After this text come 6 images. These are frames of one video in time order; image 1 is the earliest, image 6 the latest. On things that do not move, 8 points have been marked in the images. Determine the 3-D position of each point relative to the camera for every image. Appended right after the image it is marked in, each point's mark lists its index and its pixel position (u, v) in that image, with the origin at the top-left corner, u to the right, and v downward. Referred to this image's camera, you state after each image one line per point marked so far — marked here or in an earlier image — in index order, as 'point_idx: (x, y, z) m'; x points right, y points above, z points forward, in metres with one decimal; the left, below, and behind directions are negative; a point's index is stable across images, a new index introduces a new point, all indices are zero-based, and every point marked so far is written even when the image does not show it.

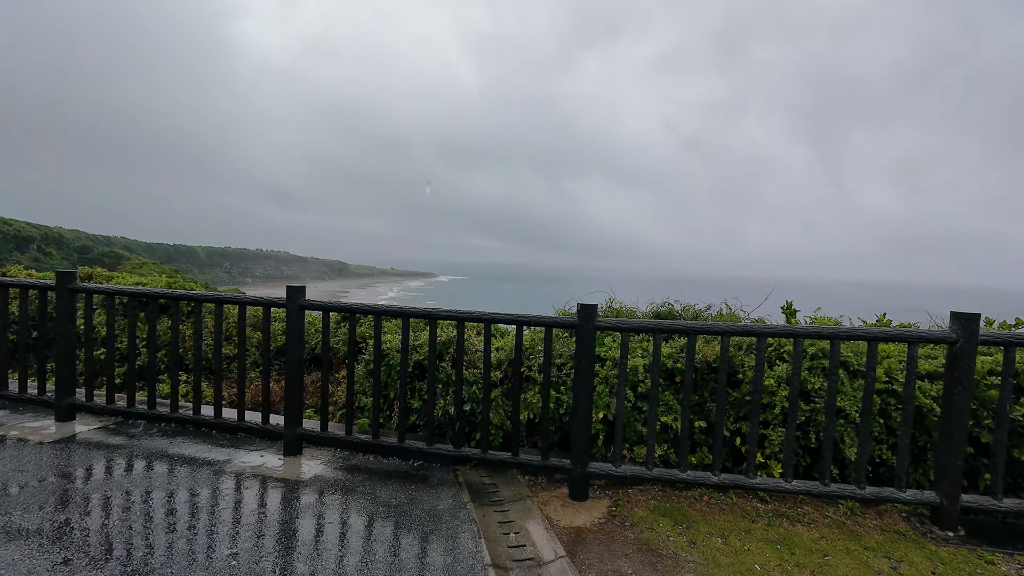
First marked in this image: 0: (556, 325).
0: (+0.4, -0.3, +4.2) m
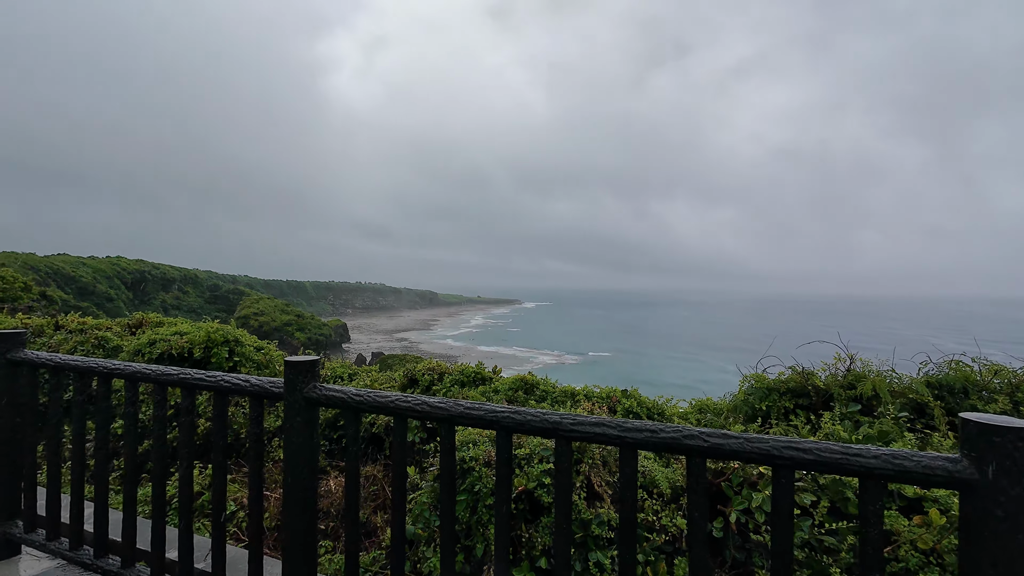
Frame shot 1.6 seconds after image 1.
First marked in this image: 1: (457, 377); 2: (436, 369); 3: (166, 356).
0: (+1.3, -0.6, +1.6) m
1: (-0.6, -1.1, +5.4) m
2: (-0.9, -1.0, +5.4) m
3: (-4.5, -0.9, +6.3) m
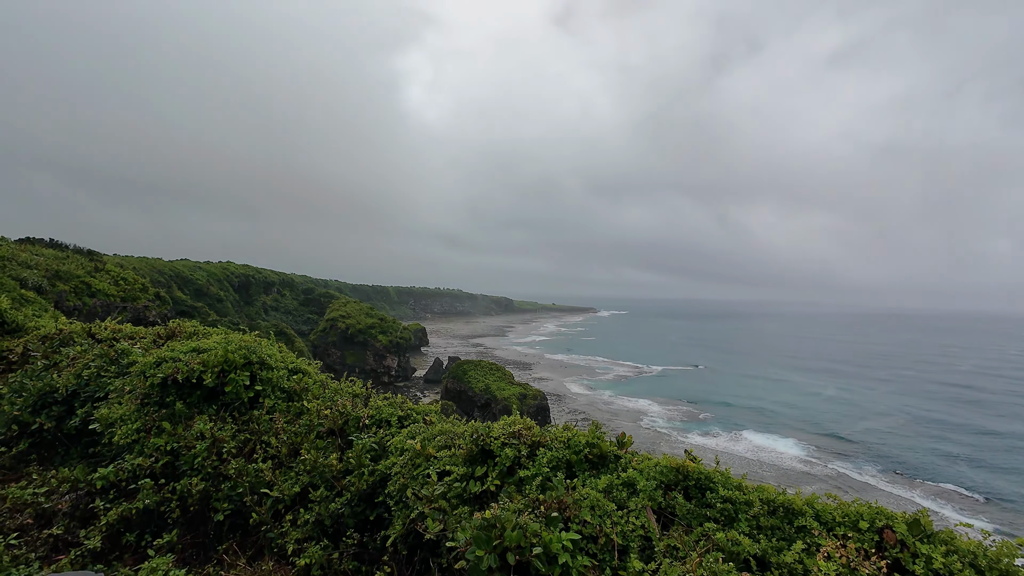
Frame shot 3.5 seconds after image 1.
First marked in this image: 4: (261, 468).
0: (+1.6, -0.7, -0.7) m
1: (+0.3, -1.2, +3.3) m
2: (+0.1, -1.1, +3.4) m
3: (-3.4, -0.9, +4.8) m
4: (-2.1, -1.5, +4.1) m
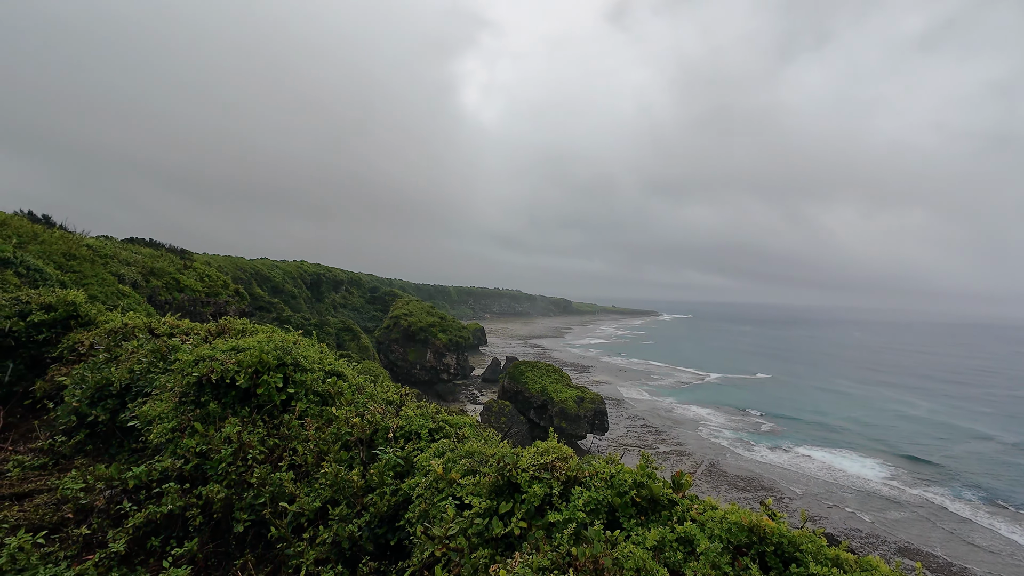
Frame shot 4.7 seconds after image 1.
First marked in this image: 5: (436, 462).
0: (+1.3, -0.7, -1.3) m
1: (+0.5, -1.2, +2.8) m
2: (+0.3, -1.1, +2.9) m
3: (-3.0, -0.9, +4.8) m
4: (-1.8, -1.5, +3.9) m
5: (-0.6, -1.2, +3.5) m
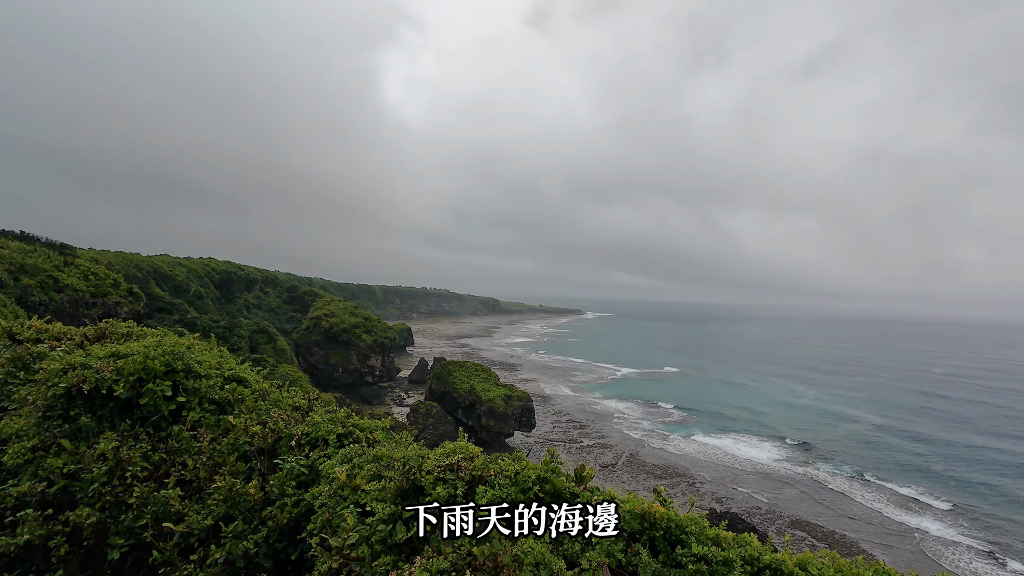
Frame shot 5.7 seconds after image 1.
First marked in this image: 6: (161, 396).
0: (+1.4, -0.7, -1.1) m
1: (0.0, -1.2, +2.8) m
2: (-0.3, -1.1, +2.9) m
3: (-3.8, -0.9, +4.2) m
4: (-2.5, -1.5, +3.5) m
5: (-1.2, -1.2, +3.3) m
6: (-3.2, -1.0, +4.3) m
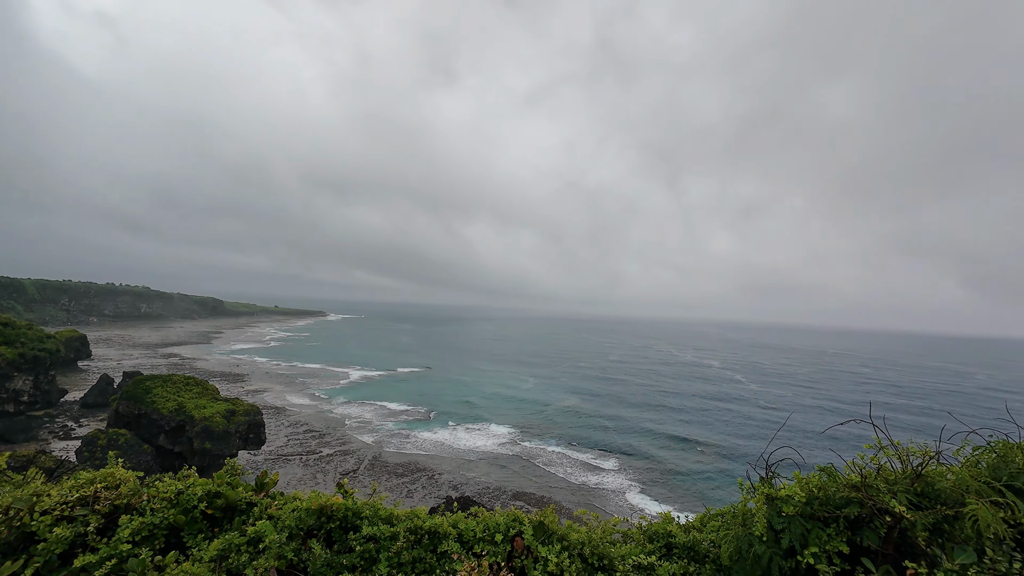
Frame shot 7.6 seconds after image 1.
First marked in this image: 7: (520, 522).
0: (+1.4, -0.7, -0.3) m
1: (-1.8, -1.2, +2.5) m
2: (-2.0, -1.1, +2.4) m
3: (-5.7, -0.8, +1.9) m
4: (-4.3, -1.5, +1.9) m
5: (-3.0, -1.2, +2.3) m
6: (-5.2, -0.9, +2.2) m
7: (+0.2, -1.8, +3.6) m
